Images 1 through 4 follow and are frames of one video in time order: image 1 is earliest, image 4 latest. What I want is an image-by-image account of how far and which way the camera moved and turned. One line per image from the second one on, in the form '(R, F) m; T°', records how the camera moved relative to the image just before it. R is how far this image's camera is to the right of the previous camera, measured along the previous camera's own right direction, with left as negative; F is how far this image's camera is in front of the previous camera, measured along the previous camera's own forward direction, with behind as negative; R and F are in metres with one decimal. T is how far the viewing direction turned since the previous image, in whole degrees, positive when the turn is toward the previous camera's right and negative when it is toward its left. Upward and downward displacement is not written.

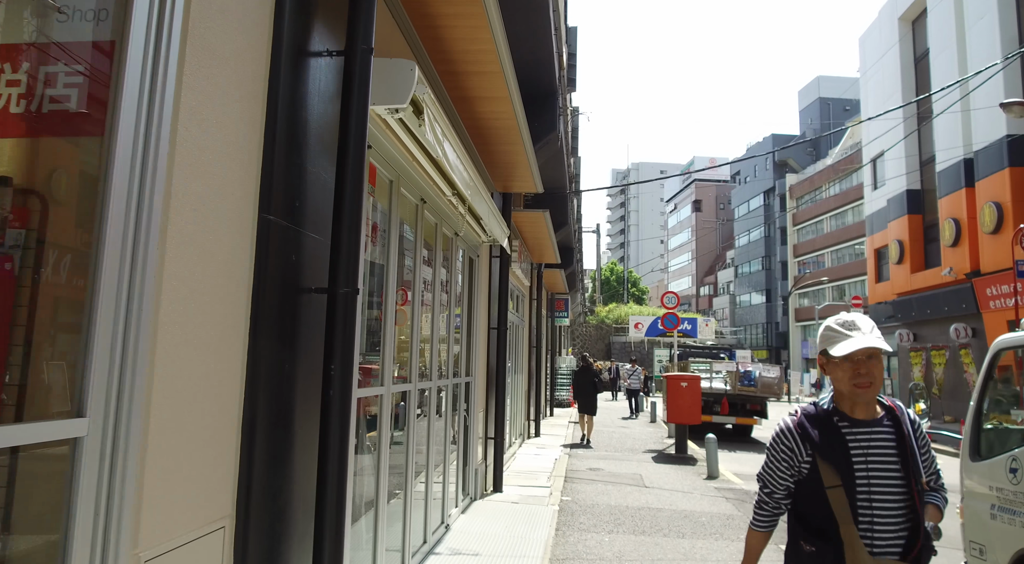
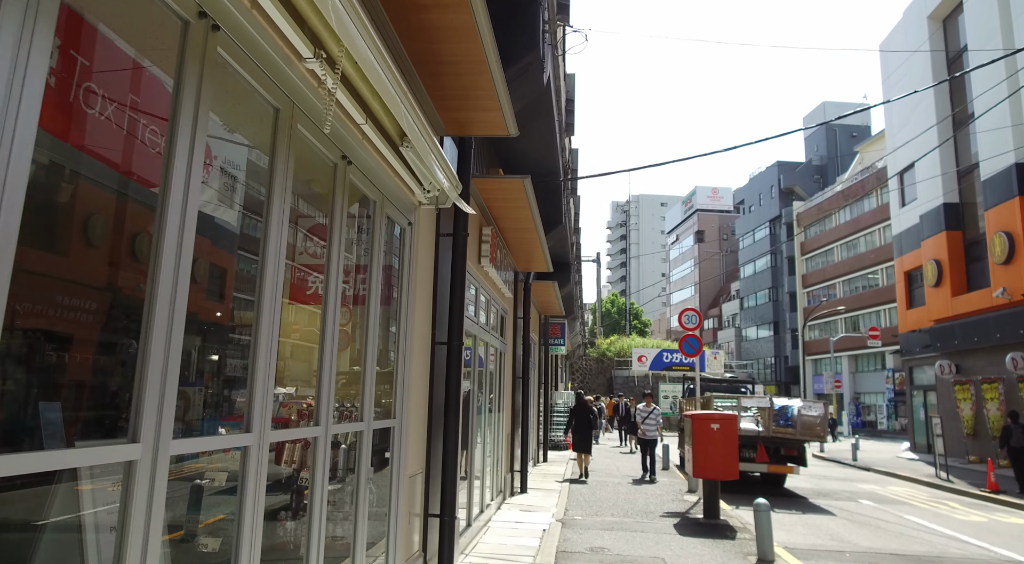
(+0.3, +2.9) m; 0°
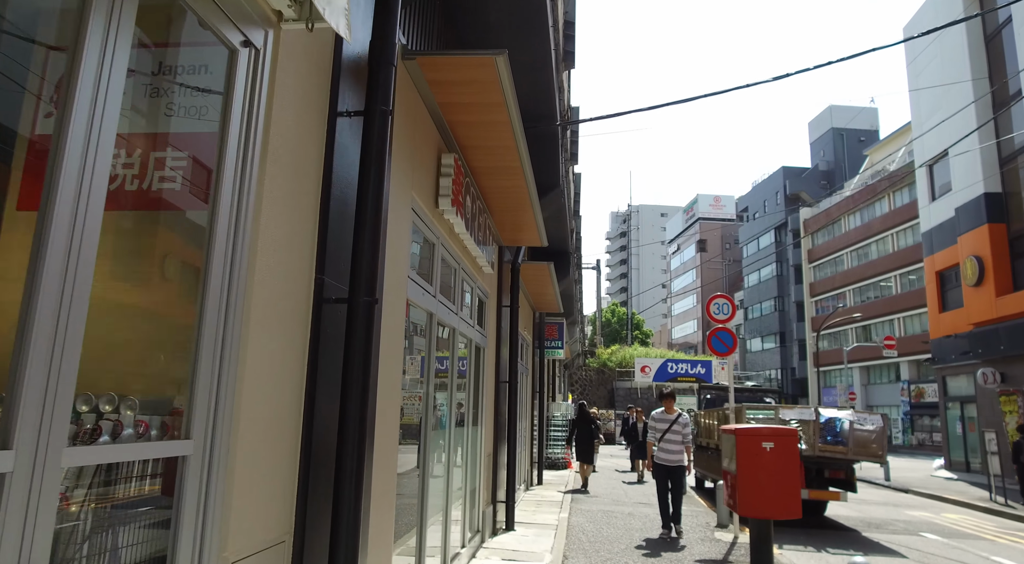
(+0.2, +2.4) m; 0°
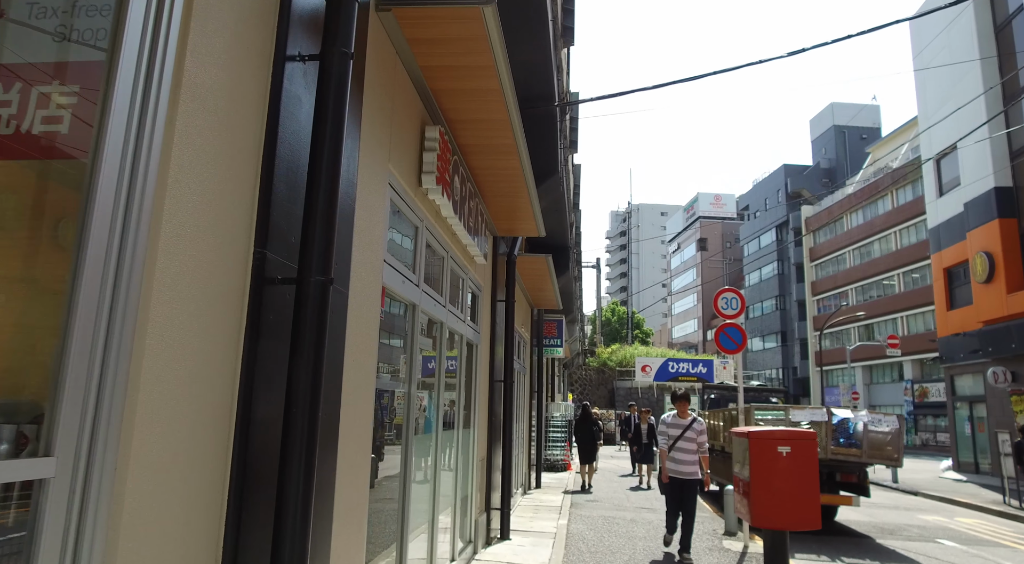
(+0.1, +0.5) m; 0°
